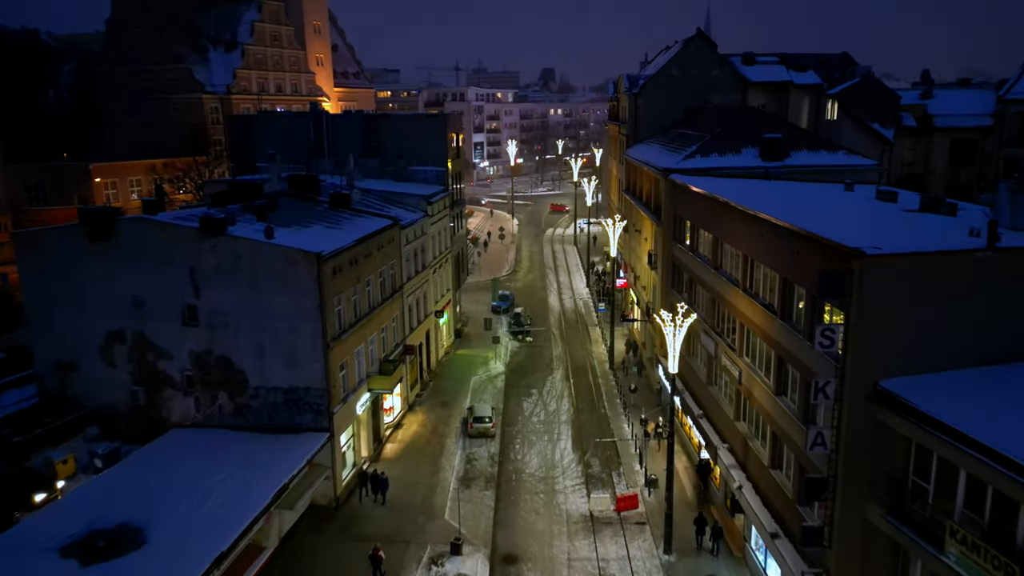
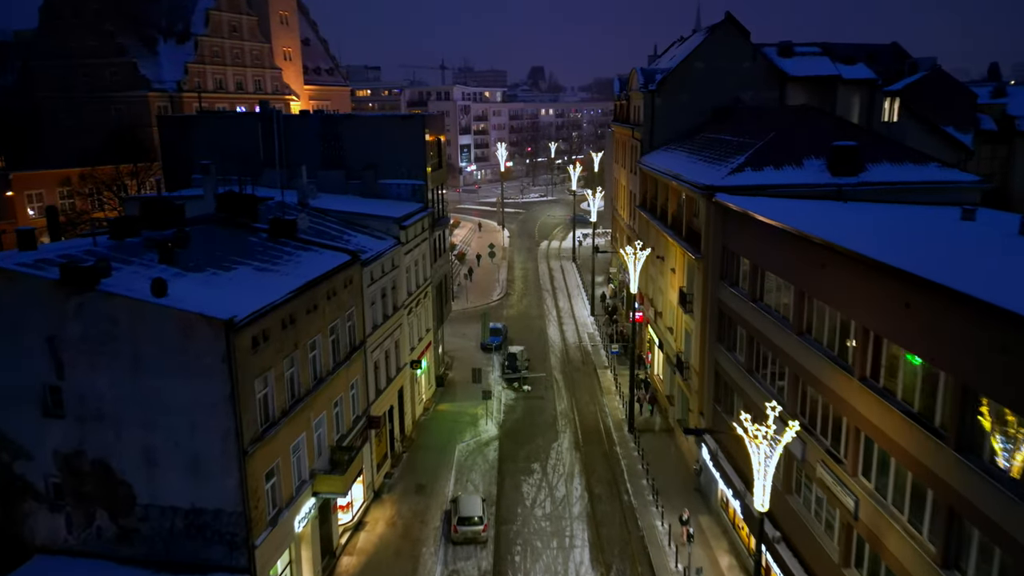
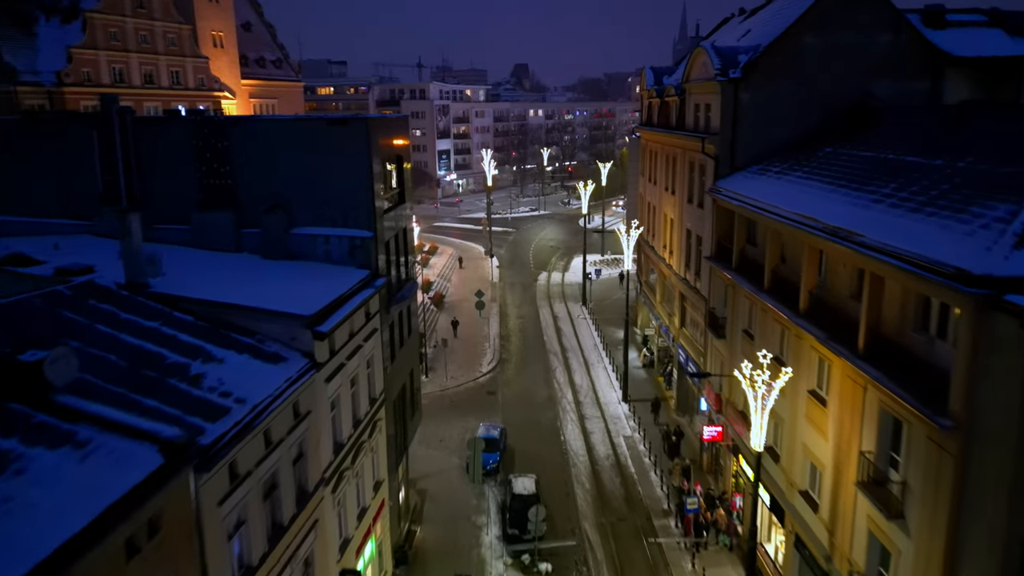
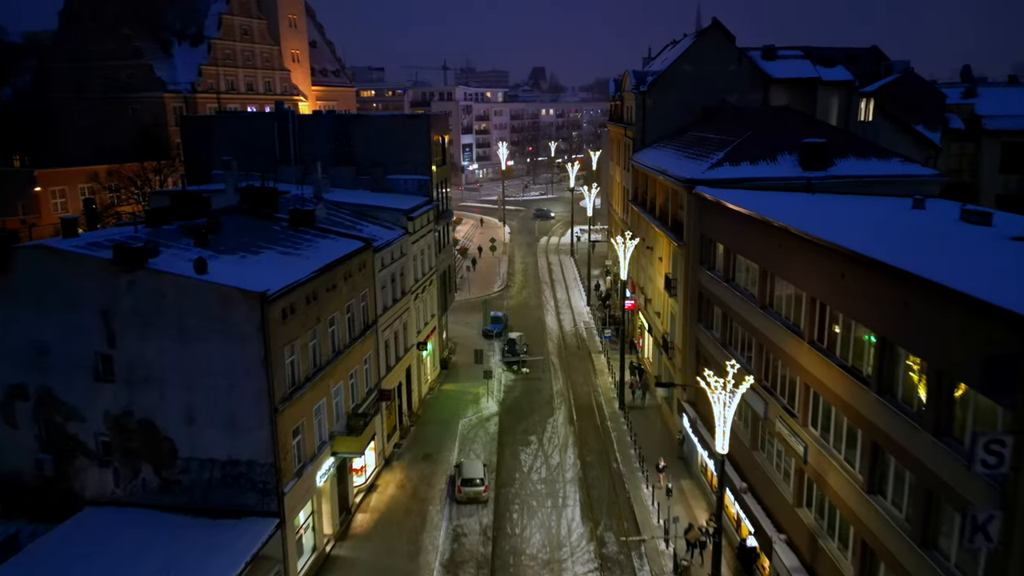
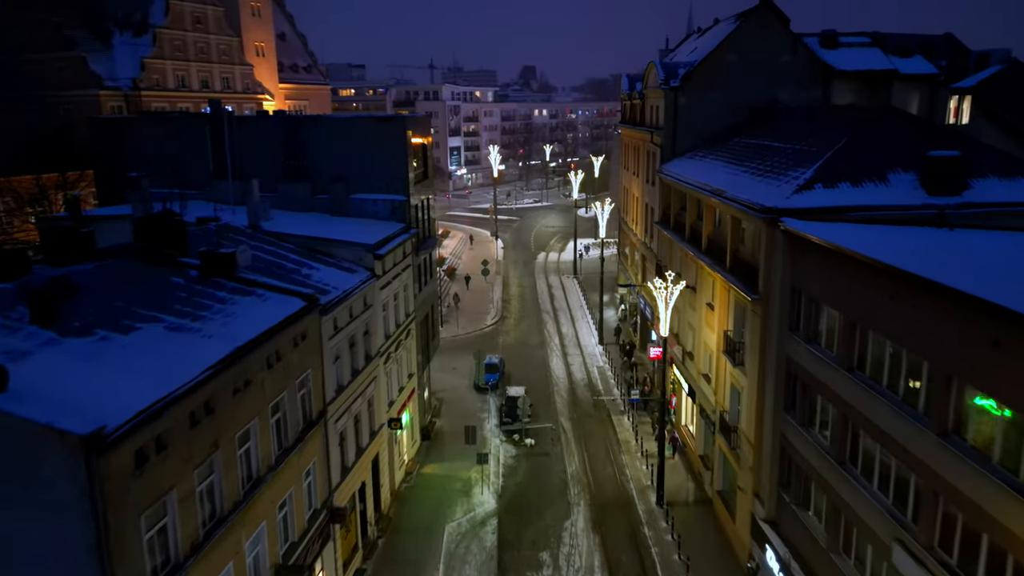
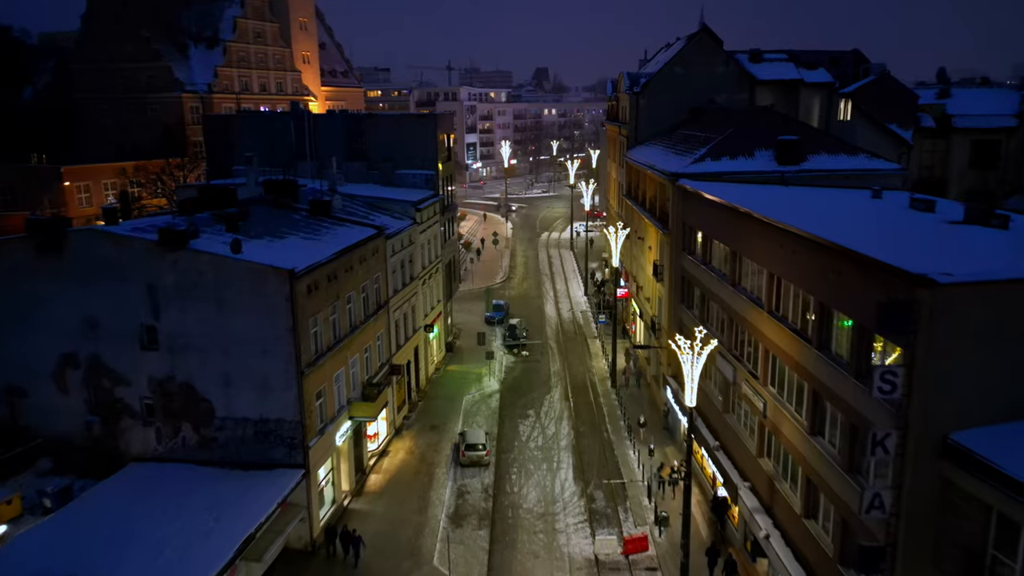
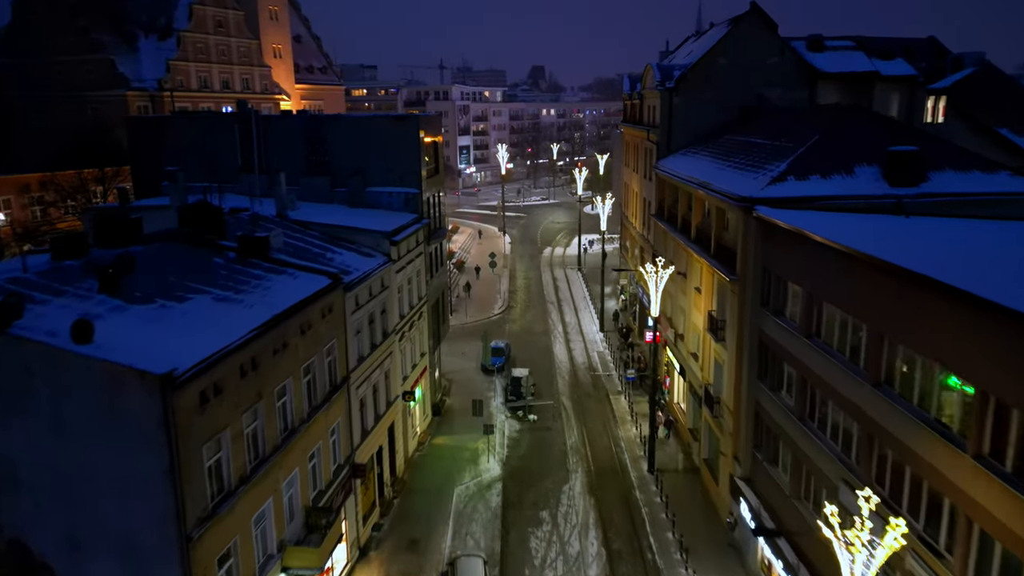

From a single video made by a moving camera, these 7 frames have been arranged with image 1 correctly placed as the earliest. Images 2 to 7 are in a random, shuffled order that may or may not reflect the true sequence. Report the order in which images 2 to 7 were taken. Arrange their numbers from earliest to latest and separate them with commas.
6, 4, 2, 7, 5, 3
